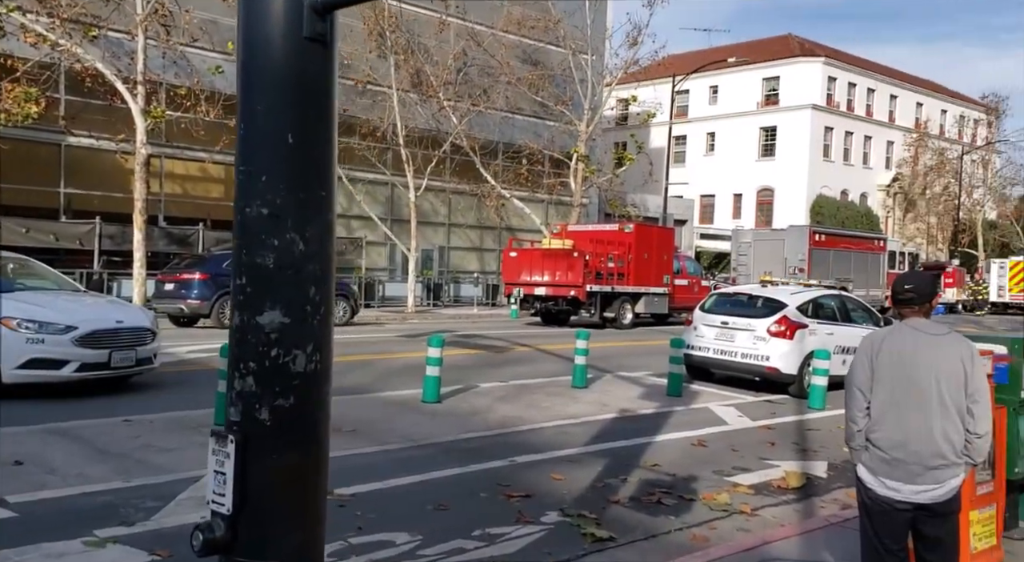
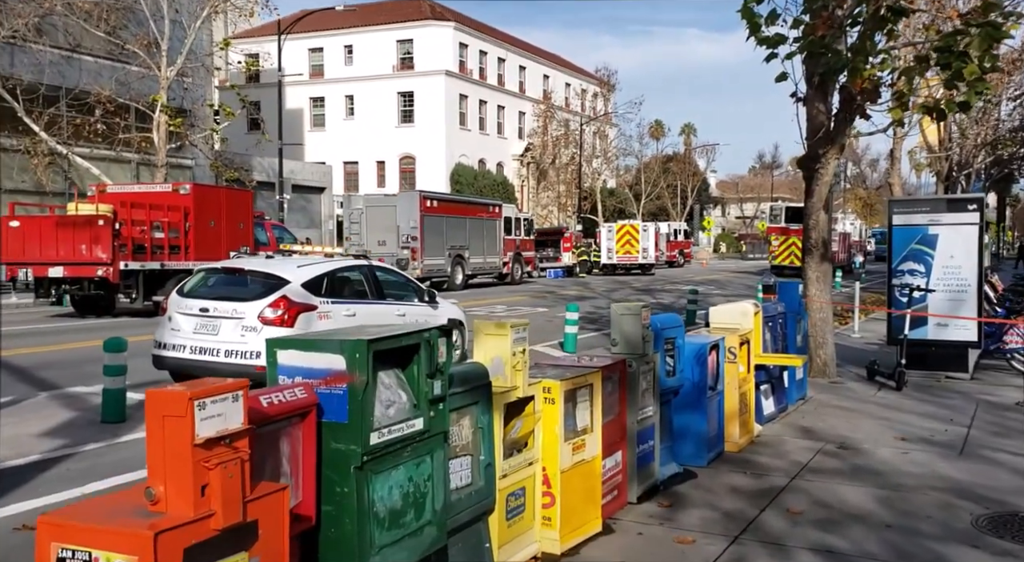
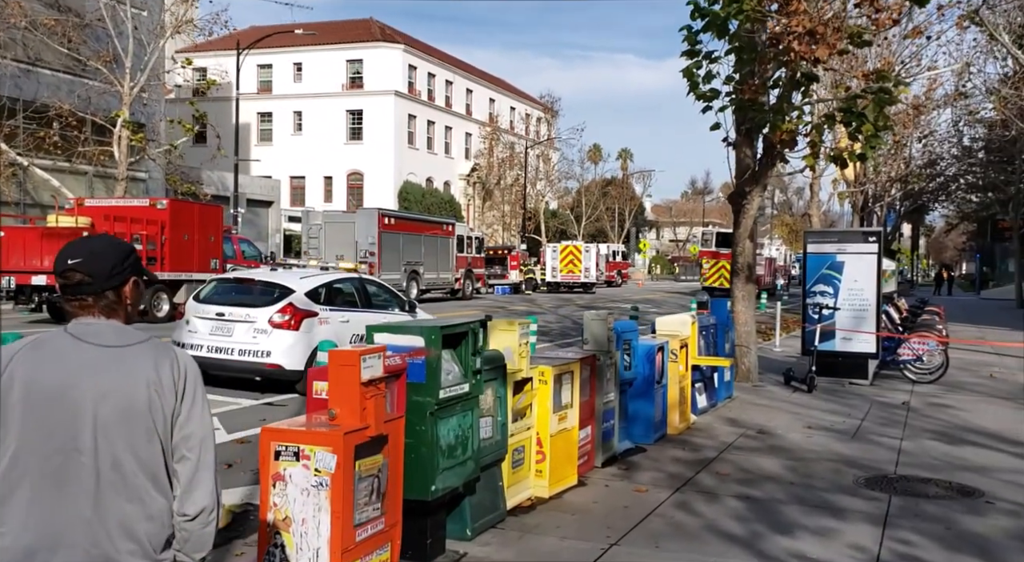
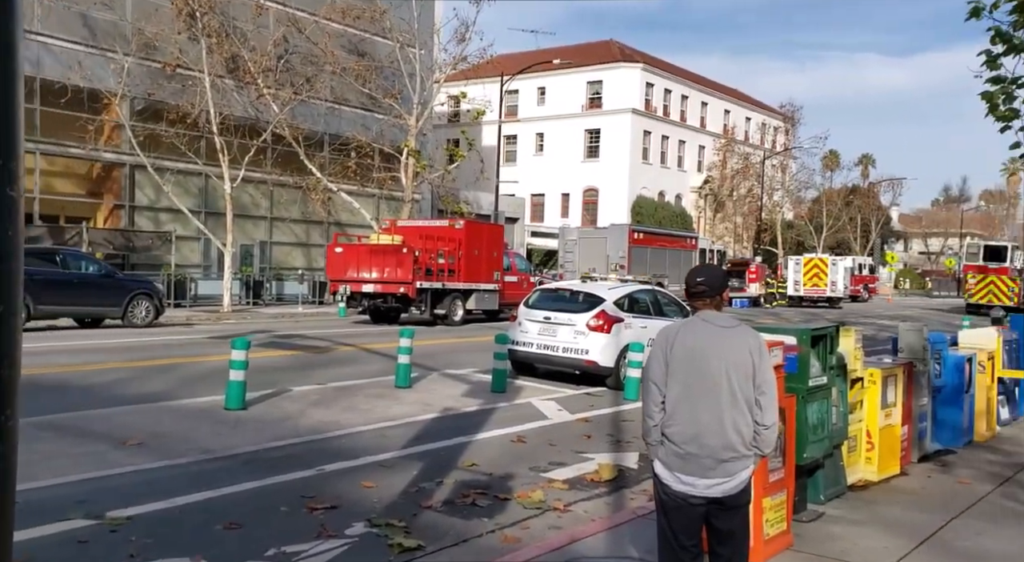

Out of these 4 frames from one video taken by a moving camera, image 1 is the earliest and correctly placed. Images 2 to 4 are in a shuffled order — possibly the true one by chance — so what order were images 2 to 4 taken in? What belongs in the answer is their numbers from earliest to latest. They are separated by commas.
4, 3, 2
